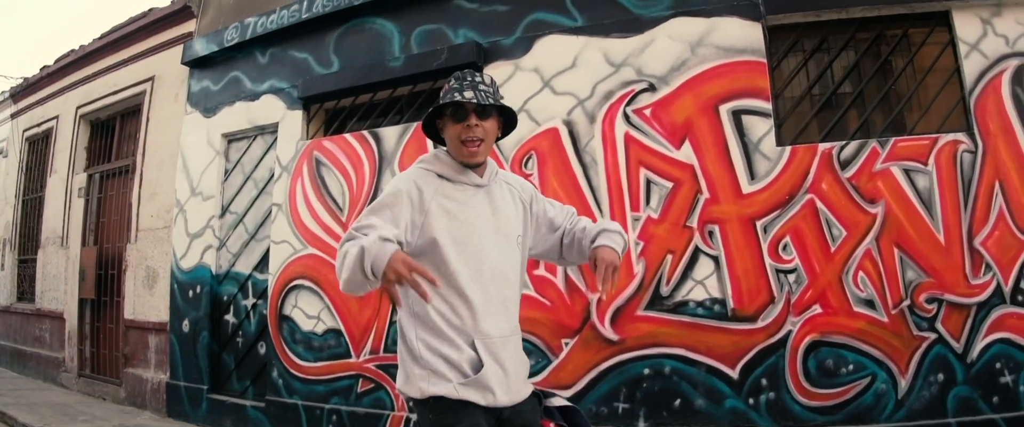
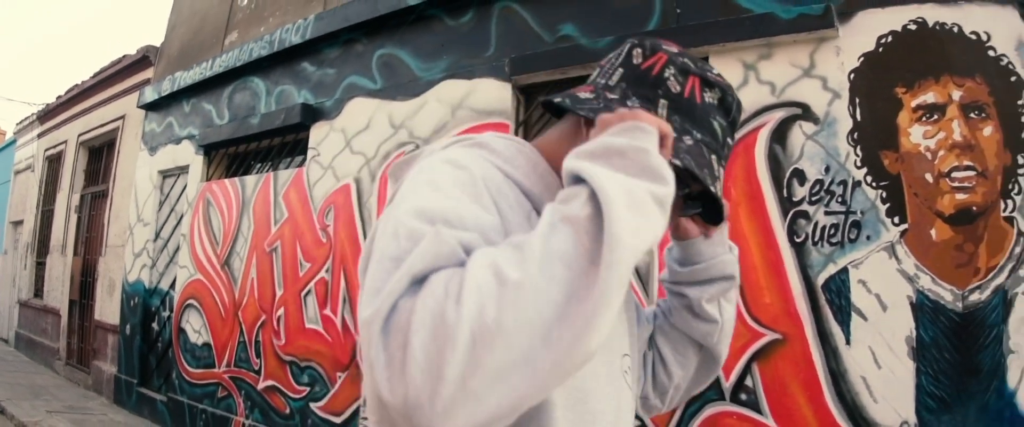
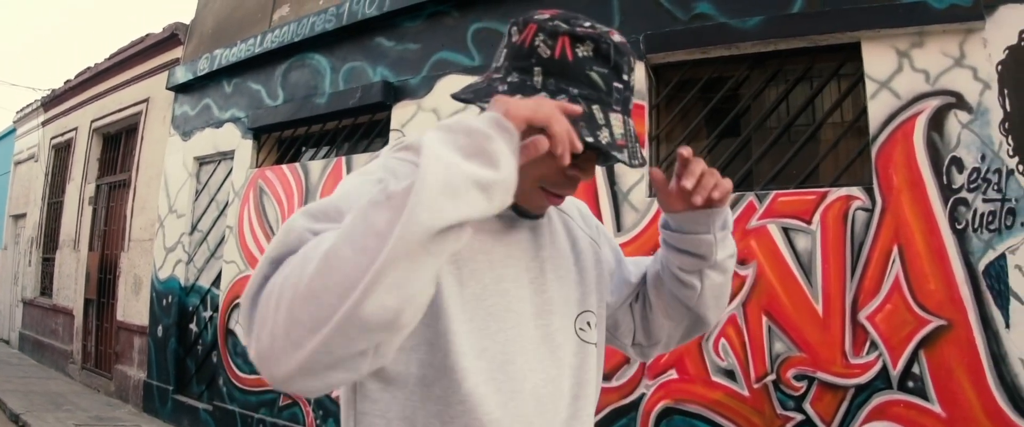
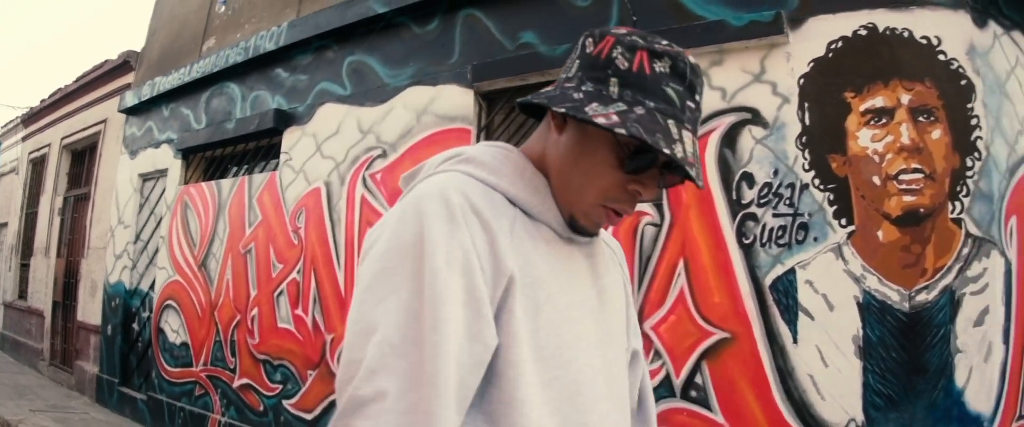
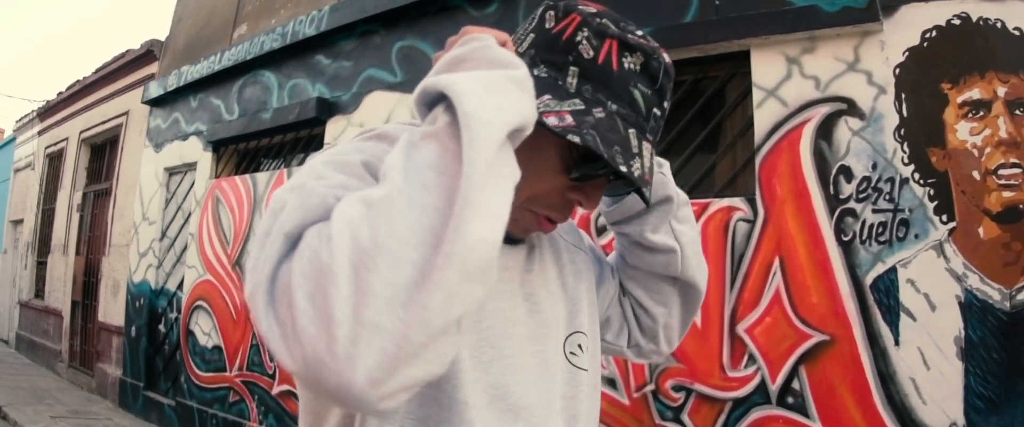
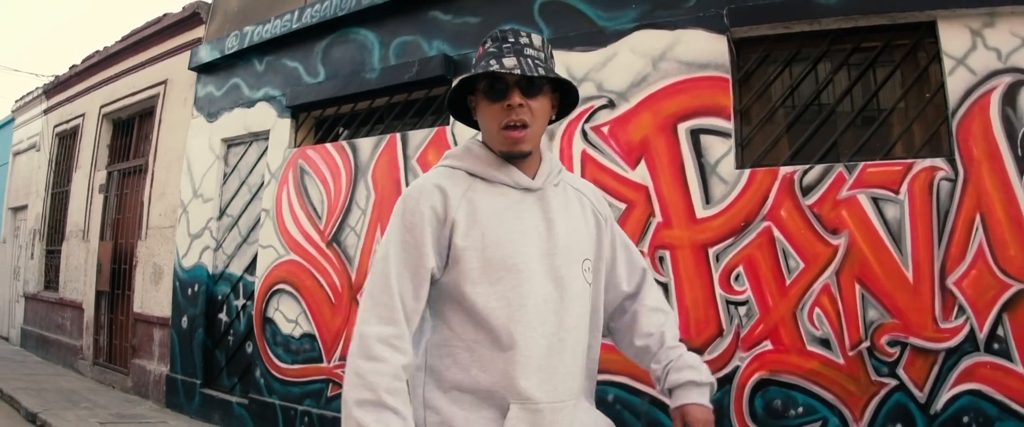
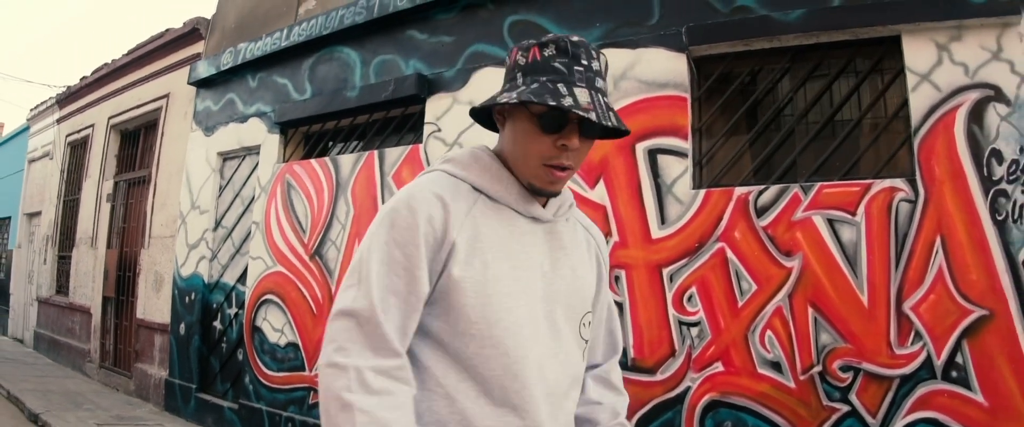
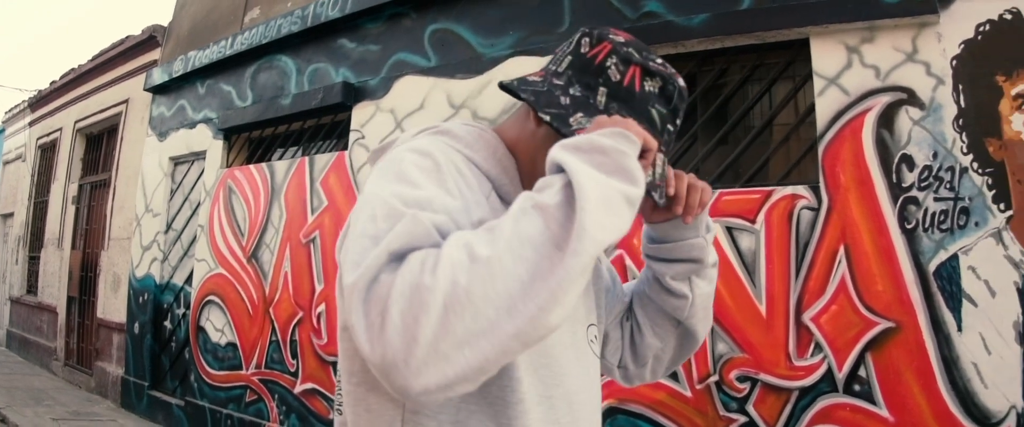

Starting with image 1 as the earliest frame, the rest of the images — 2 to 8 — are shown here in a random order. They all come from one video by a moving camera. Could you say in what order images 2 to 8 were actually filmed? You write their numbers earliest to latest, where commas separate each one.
6, 7, 3, 8, 5, 2, 4
